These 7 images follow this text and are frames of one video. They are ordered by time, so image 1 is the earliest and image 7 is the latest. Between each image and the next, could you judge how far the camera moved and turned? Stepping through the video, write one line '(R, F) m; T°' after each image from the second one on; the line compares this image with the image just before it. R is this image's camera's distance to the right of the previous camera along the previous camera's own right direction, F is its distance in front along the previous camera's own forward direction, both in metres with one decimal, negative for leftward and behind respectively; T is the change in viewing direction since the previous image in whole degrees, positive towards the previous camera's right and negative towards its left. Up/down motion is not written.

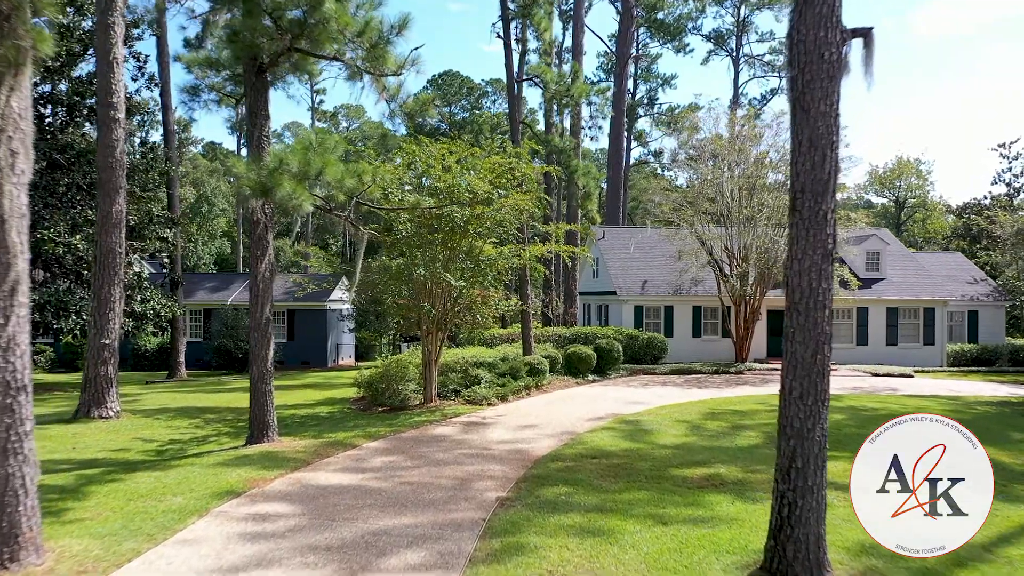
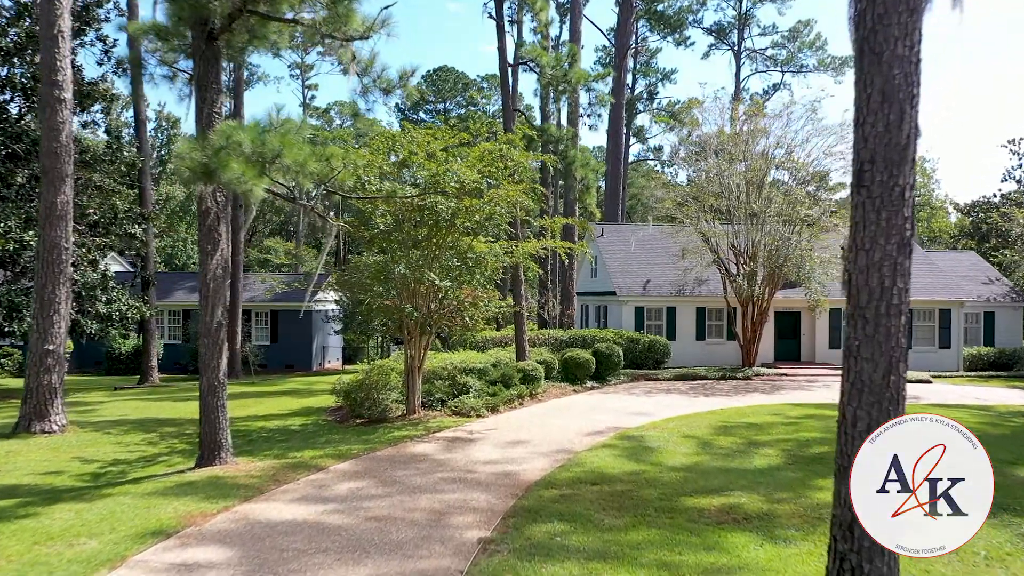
(+0.1, +1.2) m; 0°
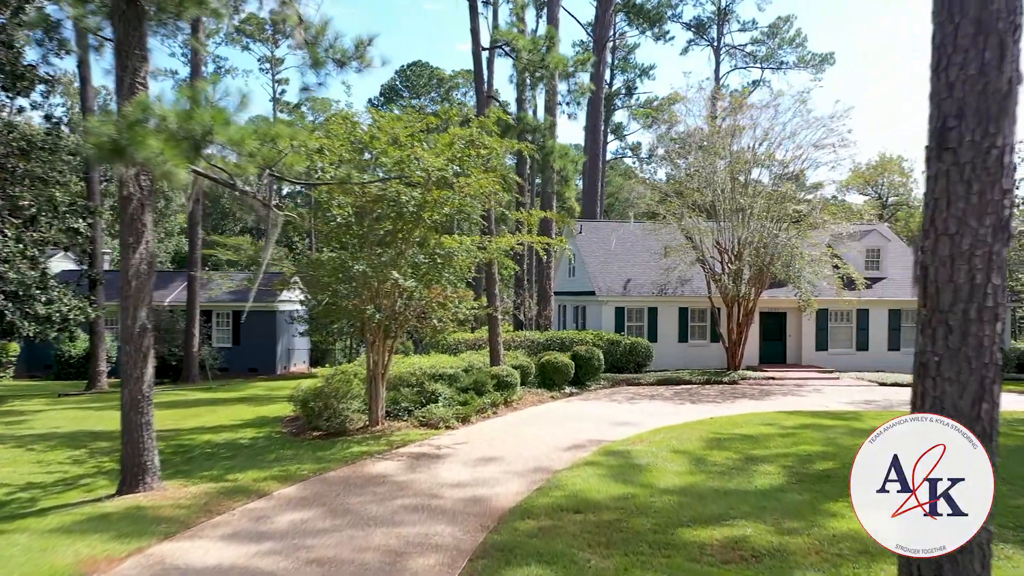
(0.0, +1.0) m; +2°
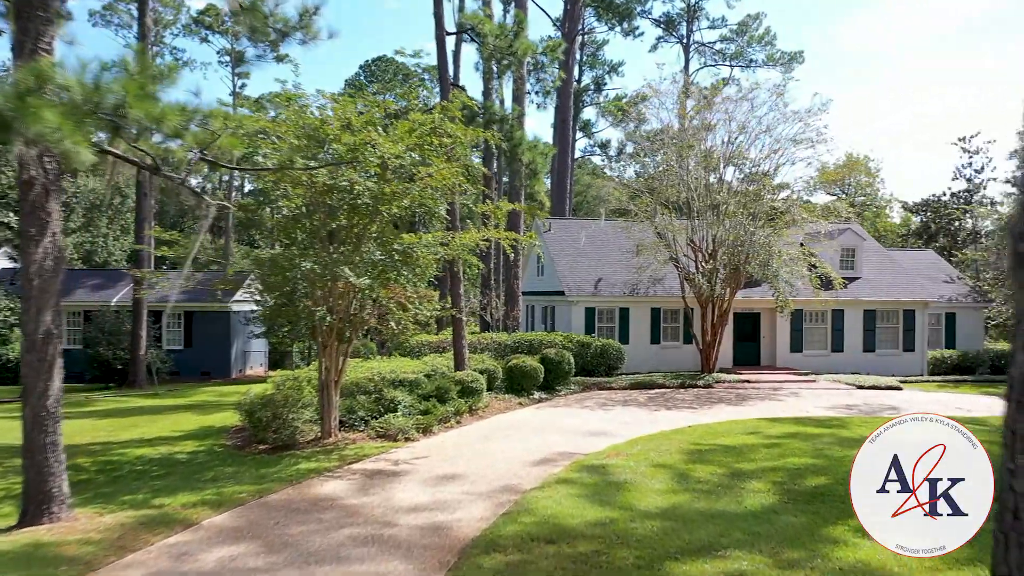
(0.0, +0.8) m; +2°
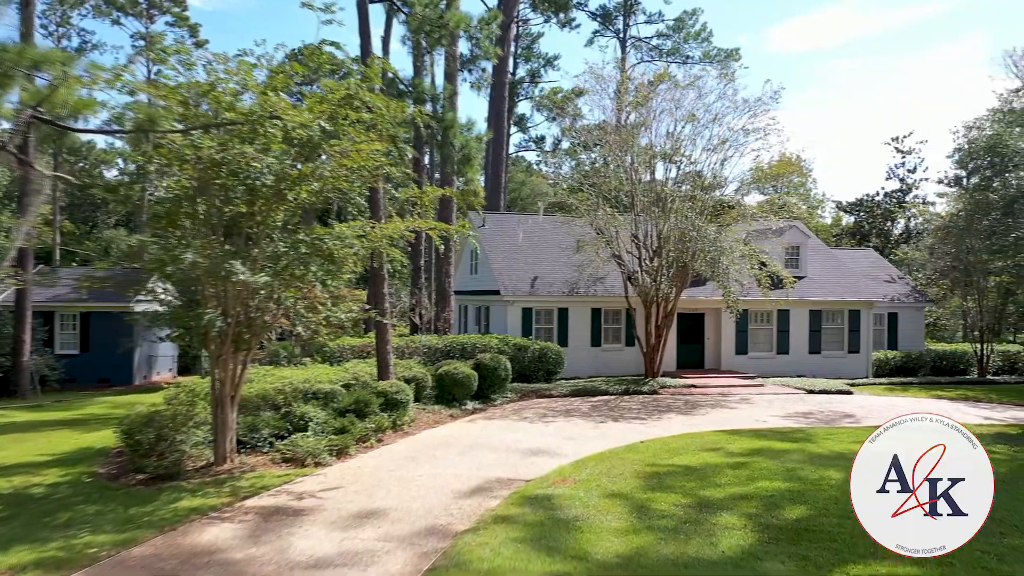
(0.0, +1.3) m; +5°
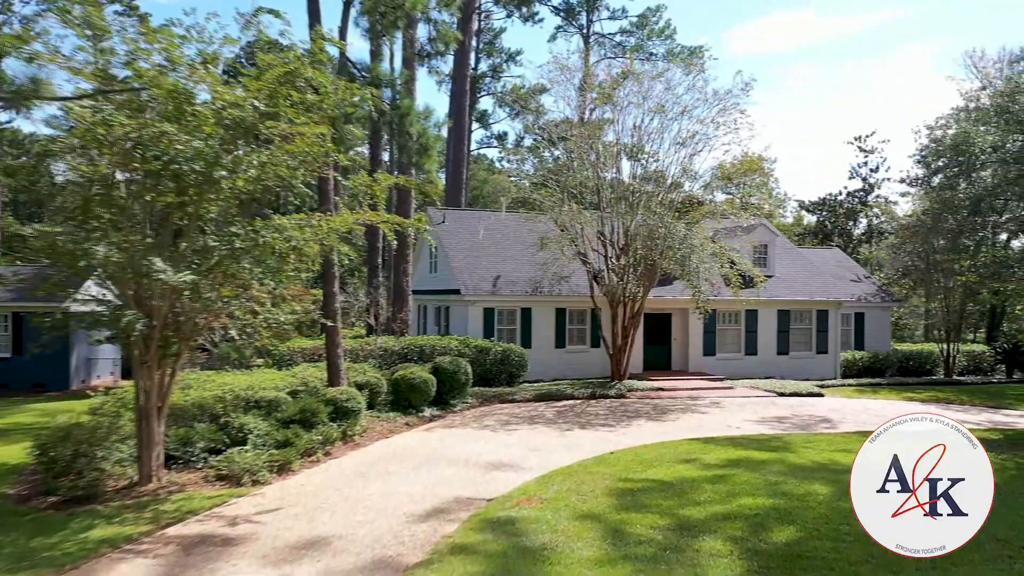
(0.0, +0.7) m; +3°
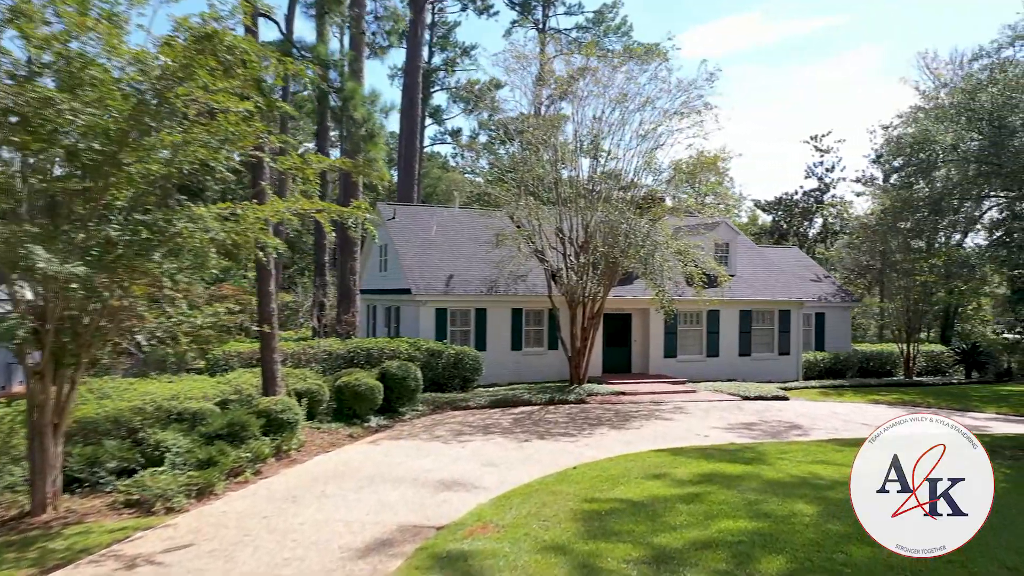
(0.0, +0.8) m; +3°
